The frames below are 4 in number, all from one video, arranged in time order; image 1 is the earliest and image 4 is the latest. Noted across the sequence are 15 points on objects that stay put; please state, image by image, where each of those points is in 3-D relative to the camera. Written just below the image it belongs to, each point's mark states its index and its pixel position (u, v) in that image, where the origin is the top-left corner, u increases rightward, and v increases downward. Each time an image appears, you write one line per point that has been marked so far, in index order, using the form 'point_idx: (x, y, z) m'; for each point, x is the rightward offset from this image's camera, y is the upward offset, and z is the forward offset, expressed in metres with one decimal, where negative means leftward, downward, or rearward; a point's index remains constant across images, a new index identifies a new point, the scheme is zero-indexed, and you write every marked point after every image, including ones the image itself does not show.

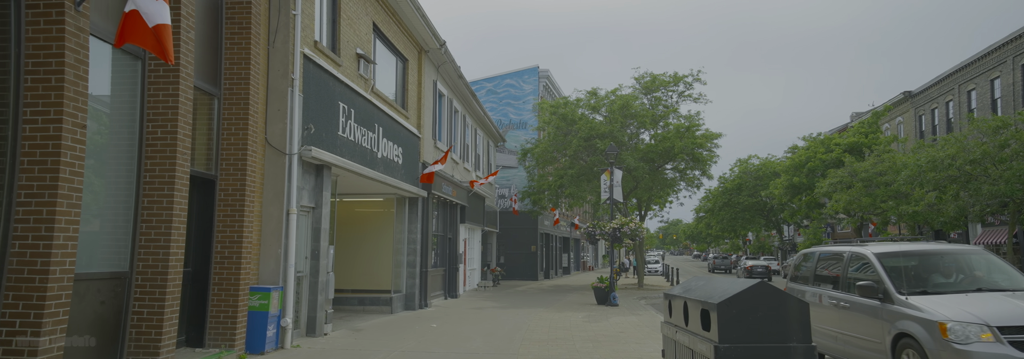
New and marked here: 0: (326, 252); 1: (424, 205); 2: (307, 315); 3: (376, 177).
0: (-3.1, -1.2, +11.1) m
1: (-2.4, -0.7, +17.7) m
2: (-3.3, -2.2, +10.6) m
3: (-2.7, +0.1, +13.4) m
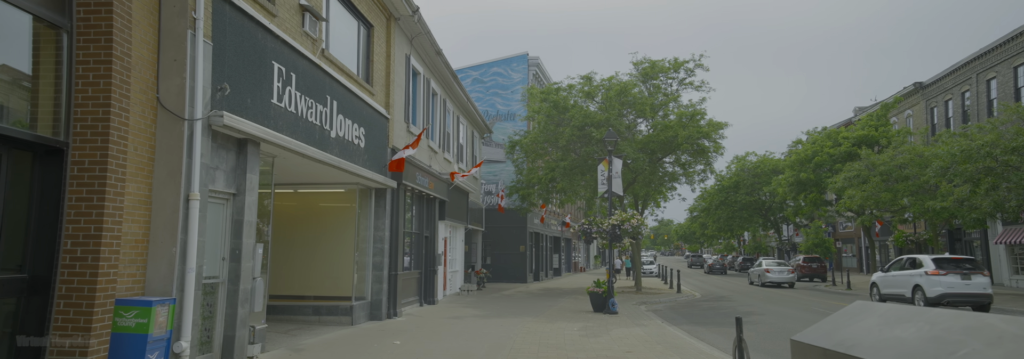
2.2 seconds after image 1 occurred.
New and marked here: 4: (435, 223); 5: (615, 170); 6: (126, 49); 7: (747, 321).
0: (-3.4, -0.9, +8.6) m
1: (-2.7, -0.4, +15.3) m
2: (-3.6, -1.9, +8.2) m
3: (-3.0, +0.3, +11.0) m
4: (-2.2, -1.3, +19.2) m
5: (+2.8, +0.2, +17.9) m
6: (-3.7, +1.3, +6.4) m
7: (+5.7, -3.4, +16.1) m
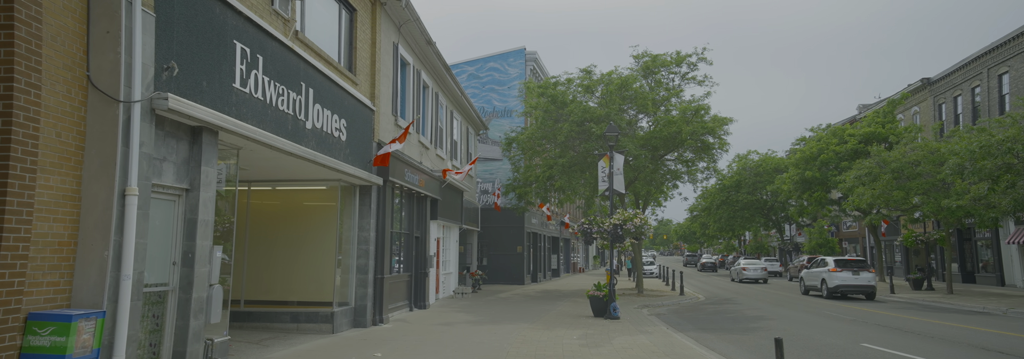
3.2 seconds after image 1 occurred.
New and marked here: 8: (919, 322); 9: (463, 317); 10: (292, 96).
0: (-3.5, -0.9, +7.6) m
1: (-2.9, -0.3, +14.3) m
2: (-3.7, -1.8, +7.1) m
3: (-3.1, +0.4, +10.0) m
4: (-2.3, -1.2, +18.2) m
5: (+2.6, +0.3, +16.9) m
6: (-3.8, +1.3, +5.3) m
7: (+5.6, -3.3, +15.1) m
8: (+10.2, -3.6, +16.6) m
9: (-1.1, -3.3, +15.8) m
10: (-3.2, +1.2, +9.8) m
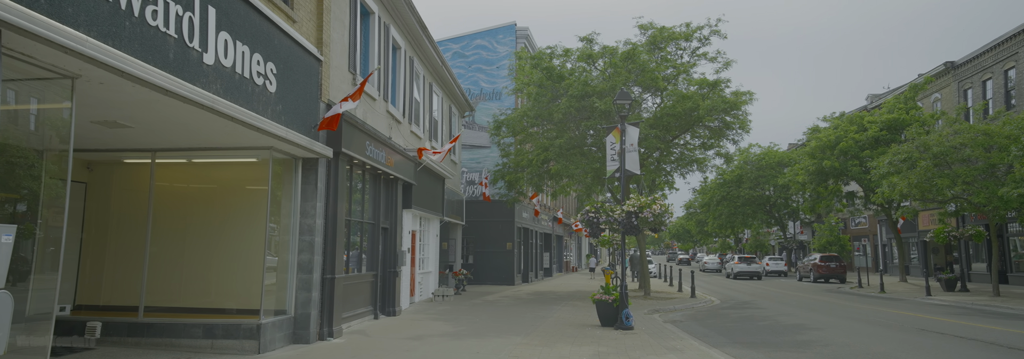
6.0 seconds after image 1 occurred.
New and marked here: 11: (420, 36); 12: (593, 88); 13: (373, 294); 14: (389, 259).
0: (-3.6, -0.4, +4.4) m
1: (-3.0, +0.1, +11.1) m
2: (-3.7, -1.4, +4.0) m
3: (-3.3, +0.9, +6.8) m
4: (-2.6, -0.7, +15.1) m
5: (+2.4, +0.8, +13.8) m
6: (-3.9, +1.8, +2.2) m
7: (+5.4, -2.9, +12.0) m
8: (+10.0, -3.1, +13.7) m
9: (-1.4, -2.8, +12.7) m
10: (-3.4, +1.7, +6.6) m
11: (-2.3, +3.5, +16.5) m
12: (+2.4, +2.7, +19.9) m
13: (-2.9, -2.4, +13.7) m
14: (-2.7, -1.7, +14.6) m
